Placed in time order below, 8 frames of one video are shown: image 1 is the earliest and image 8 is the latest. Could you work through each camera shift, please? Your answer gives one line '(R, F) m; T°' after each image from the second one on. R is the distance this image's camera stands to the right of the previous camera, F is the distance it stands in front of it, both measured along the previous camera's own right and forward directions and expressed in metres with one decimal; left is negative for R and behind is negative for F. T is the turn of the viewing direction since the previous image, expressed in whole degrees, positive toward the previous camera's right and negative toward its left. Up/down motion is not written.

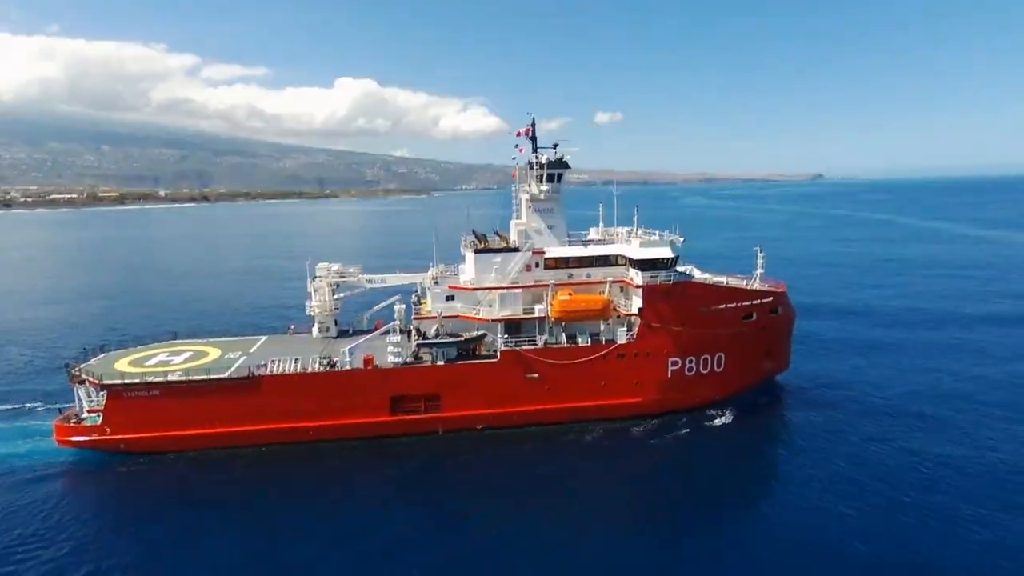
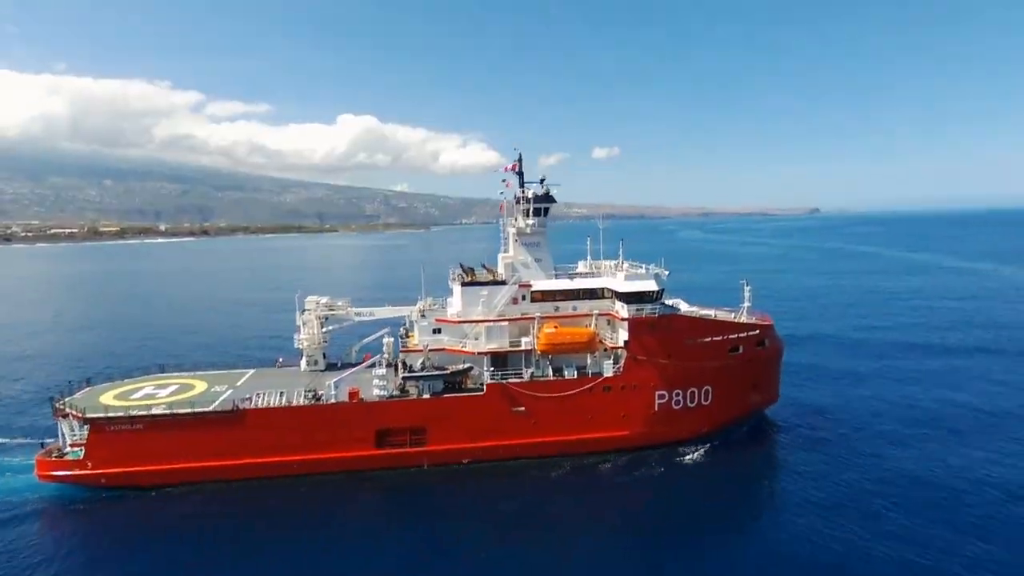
(+0.5, -0.1) m; 0°
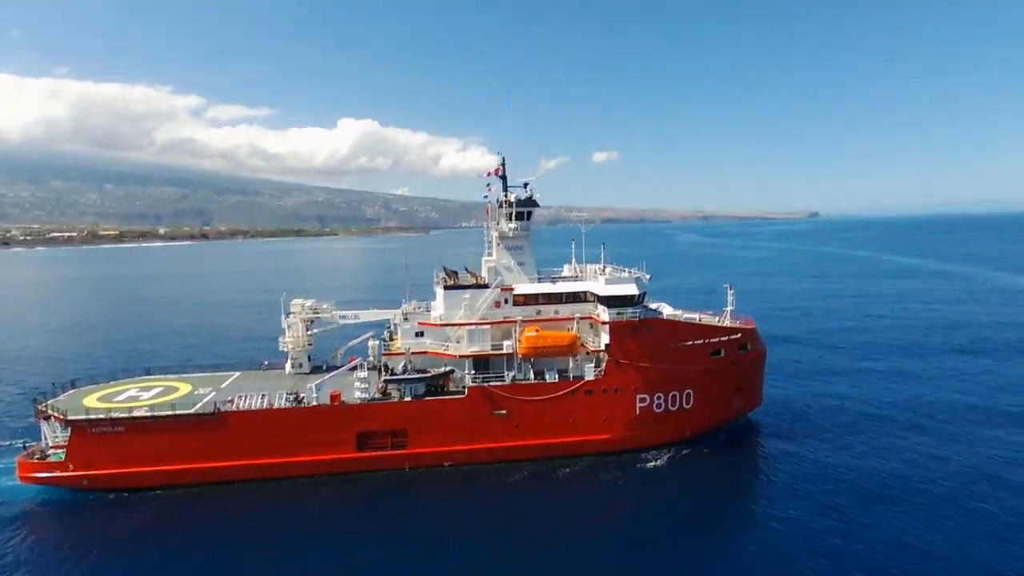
(+0.7, -0.1) m; 0°
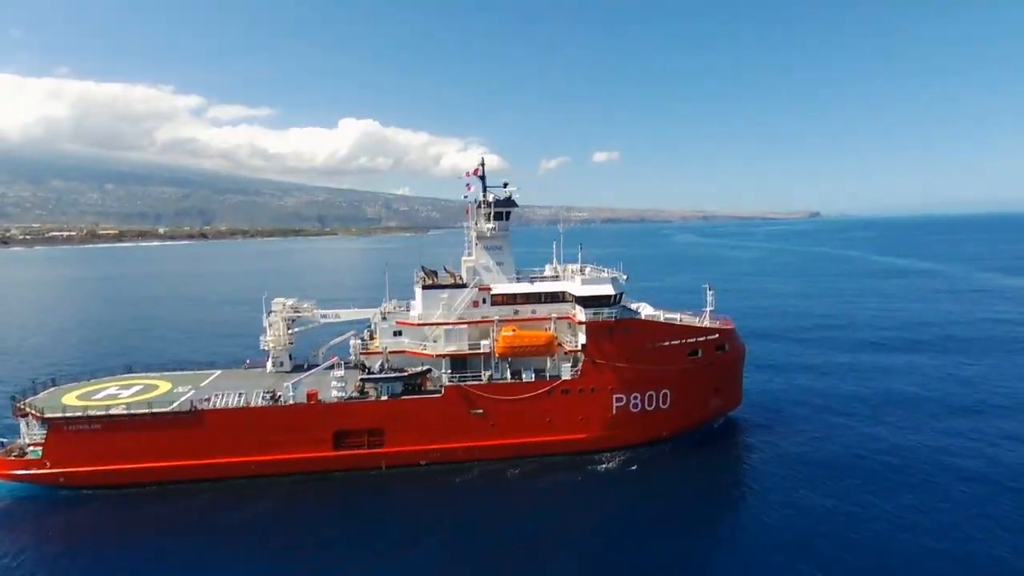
(+0.9, -0.1) m; 0°
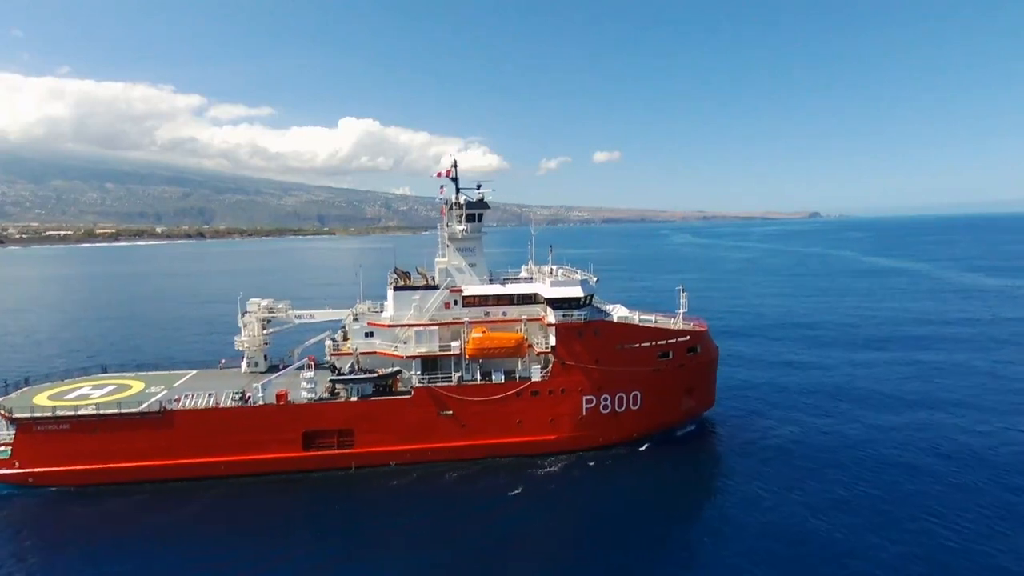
(+1.1, -0.1) m; 0°
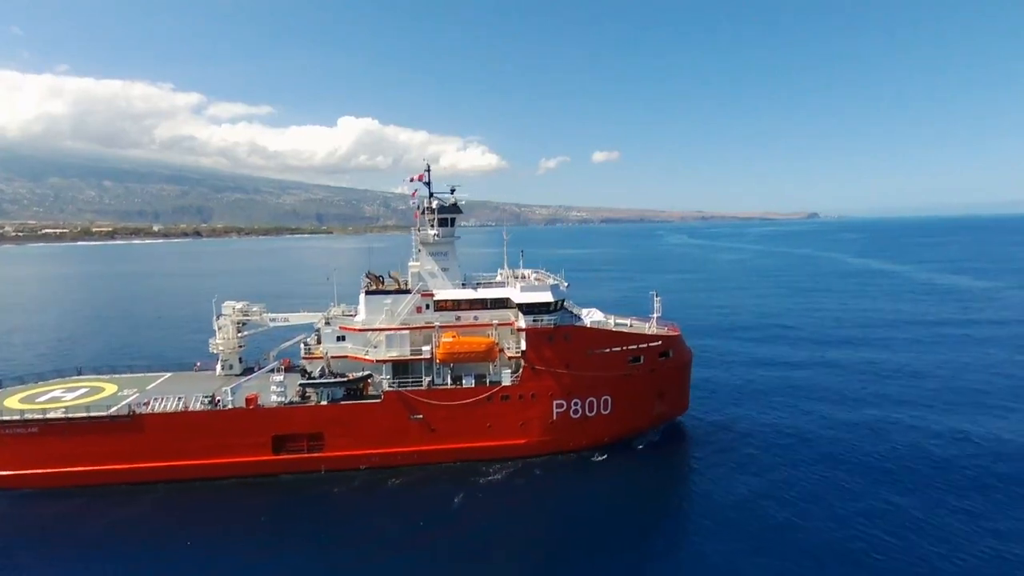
(+1.0, -0.1) m; 0°
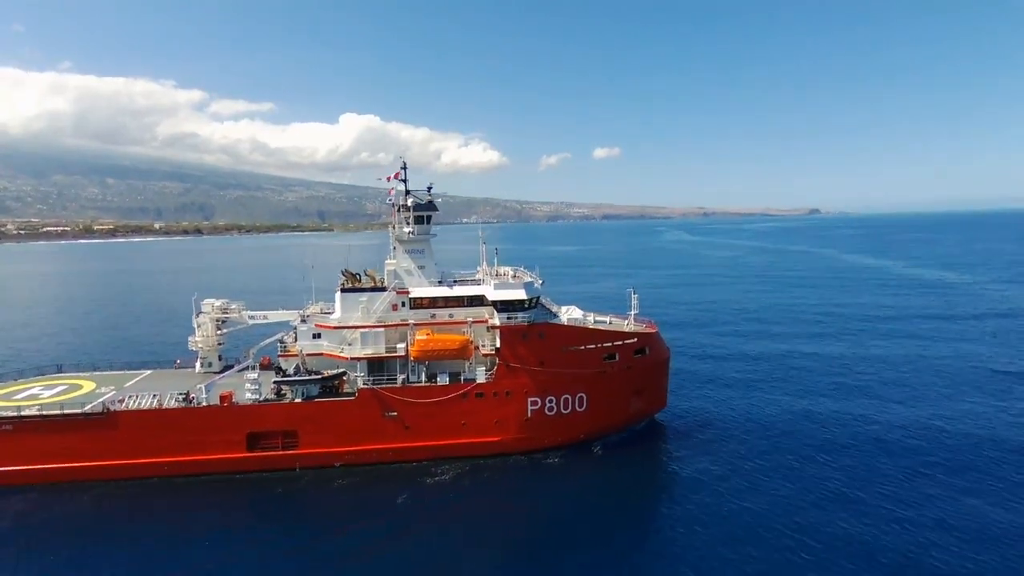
(+1.0, 0.0) m; 0°
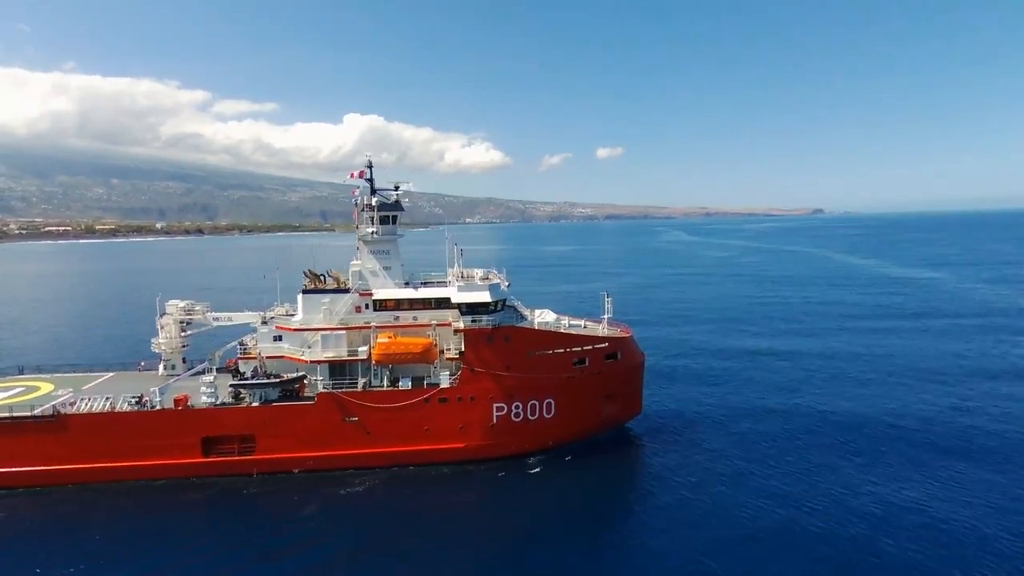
(+1.3, +0.7) m; 0°
